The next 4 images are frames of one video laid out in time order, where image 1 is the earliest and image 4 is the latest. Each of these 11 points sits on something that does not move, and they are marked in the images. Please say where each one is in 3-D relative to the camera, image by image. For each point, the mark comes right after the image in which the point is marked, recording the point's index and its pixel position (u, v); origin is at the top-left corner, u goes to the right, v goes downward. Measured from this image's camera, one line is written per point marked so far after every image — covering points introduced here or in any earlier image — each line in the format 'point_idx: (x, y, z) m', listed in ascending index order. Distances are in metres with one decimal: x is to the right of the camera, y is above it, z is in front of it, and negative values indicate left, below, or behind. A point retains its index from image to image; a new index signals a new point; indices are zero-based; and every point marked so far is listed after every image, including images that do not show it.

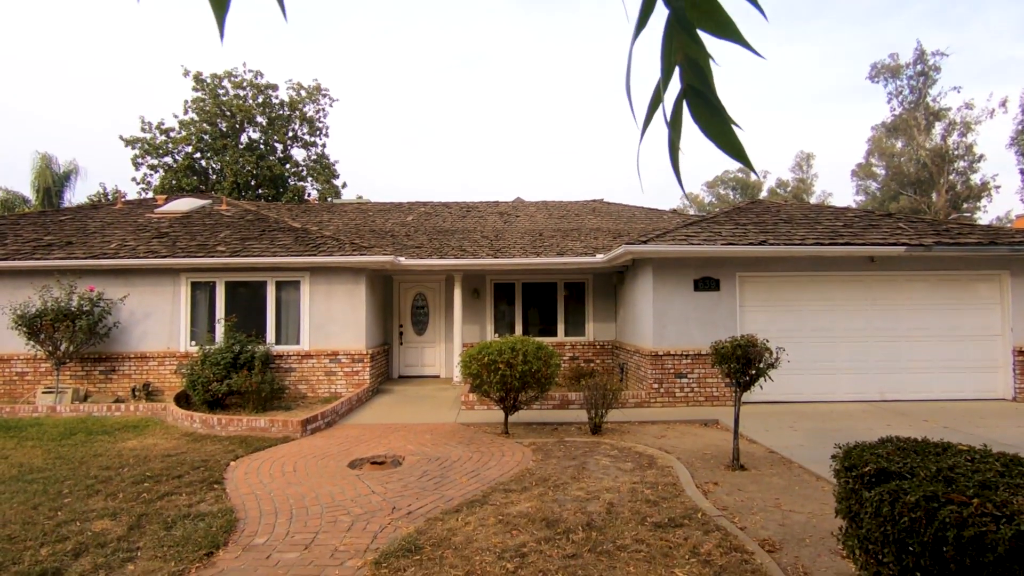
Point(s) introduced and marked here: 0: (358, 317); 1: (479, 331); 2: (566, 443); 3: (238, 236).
0: (-2.9, -0.5, +11.2) m
1: (-0.7, -1.0, +13.1) m
2: (+0.7, -2.0, +7.5) m
3: (-5.7, +1.1, +12.1) m
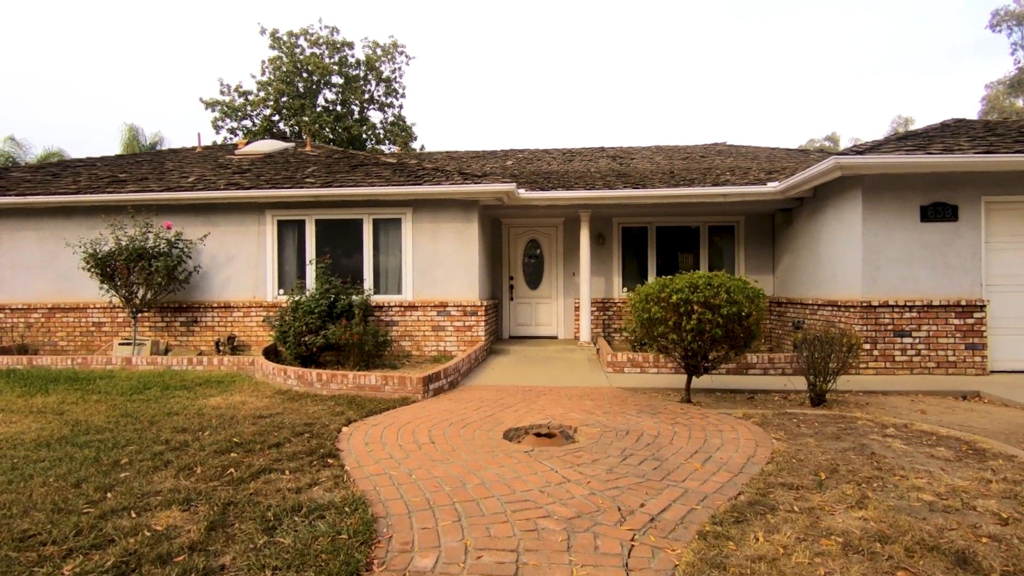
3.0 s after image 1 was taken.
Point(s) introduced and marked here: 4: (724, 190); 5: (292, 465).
0: (-0.7, +0.4, +9.3) m
1: (+1.7, +0.1, +11.0) m
2: (+2.5, -1.2, +5.3) m
3: (-3.3, +2.1, +10.5) m
4: (+3.3, +1.5, +9.2) m
5: (-1.4, -1.1, +3.8) m
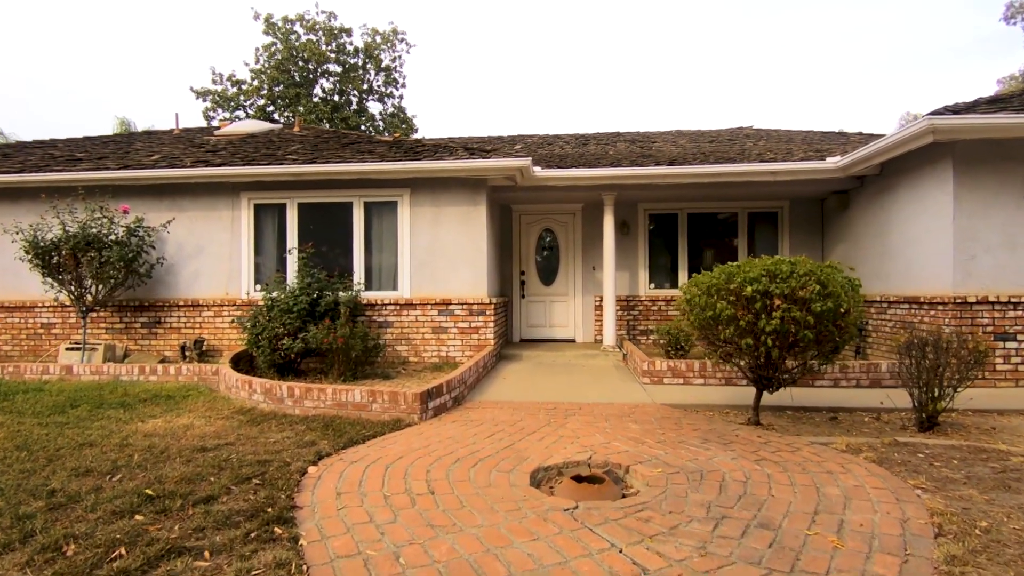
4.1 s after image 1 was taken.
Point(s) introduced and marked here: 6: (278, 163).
0: (-0.5, +0.5, +8.0) m
1: (+1.9, +0.1, +9.7) m
2: (+2.7, -1.1, +4.0) m
3: (-3.1, +2.2, +9.2) m
4: (+3.5, +1.6, +7.9) m
5: (-1.3, -1.1, +2.5) m
6: (-3.2, +1.7, +8.0) m
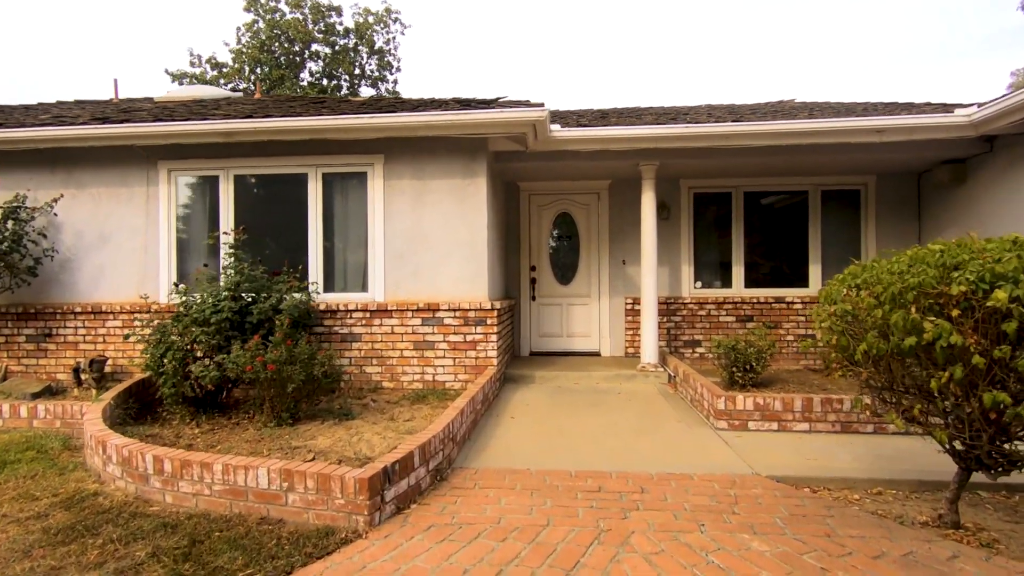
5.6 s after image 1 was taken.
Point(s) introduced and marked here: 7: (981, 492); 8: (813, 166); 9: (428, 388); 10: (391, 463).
0: (-0.4, +0.5, +5.9) m
1: (+2.0, +0.1, +7.6) m
2: (+2.8, -1.1, +1.9) m
3: (-3.0, +2.1, +7.1) m
4: (+3.6, +1.6, +5.8) m
5: (-1.2, -1.1, +0.4) m
6: (-3.1, +1.7, +5.9) m
7: (+2.5, -1.0, +3.2) m
8: (+3.5, +1.5, +7.0) m
9: (-0.8, -1.0, +5.8) m
10: (-0.6, -0.9, +2.9) m
